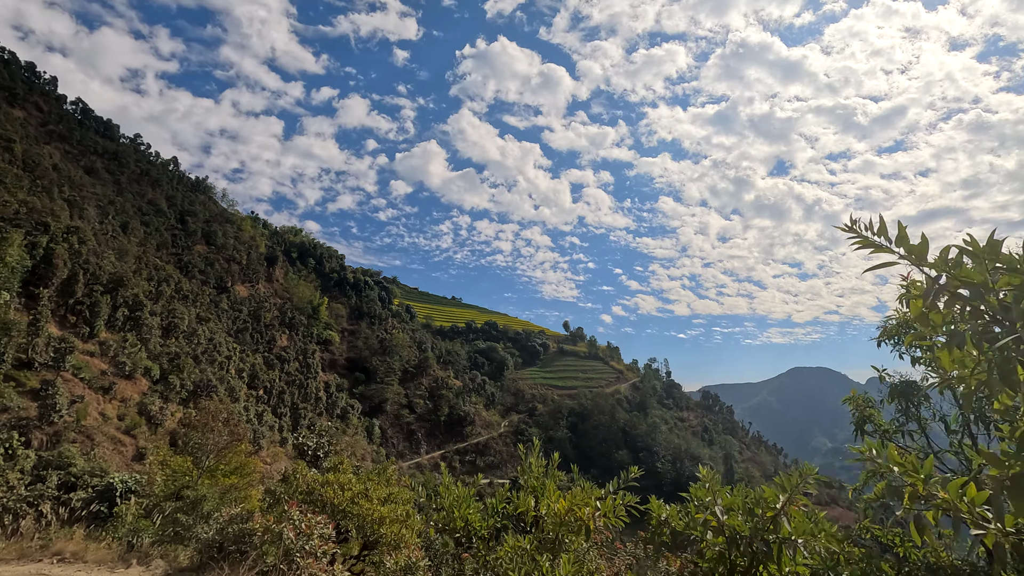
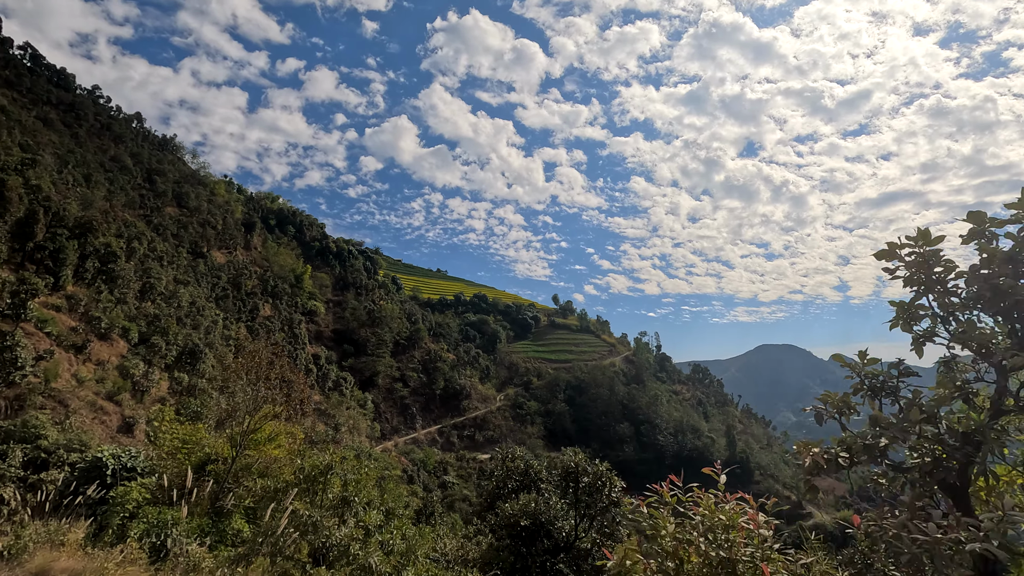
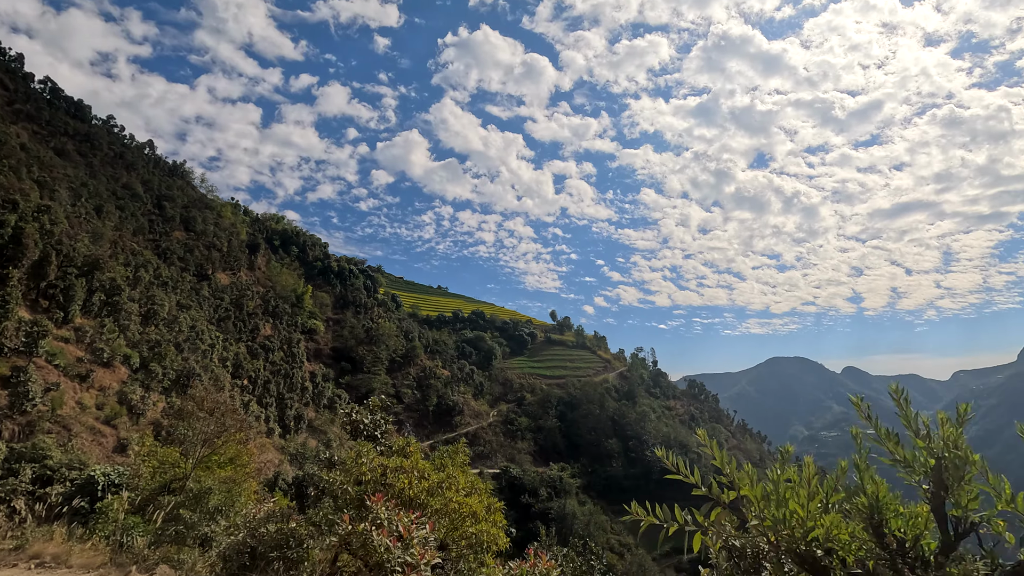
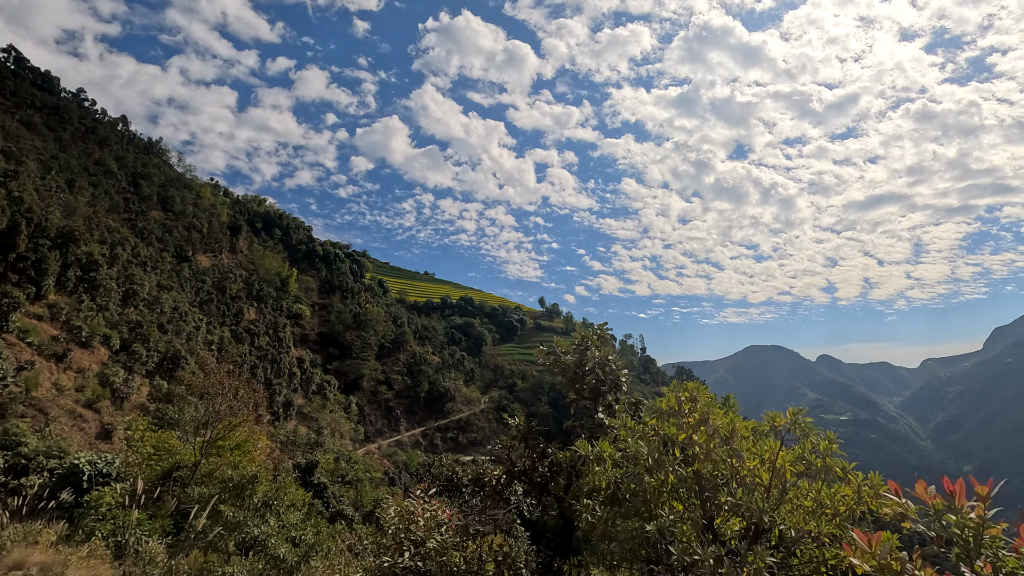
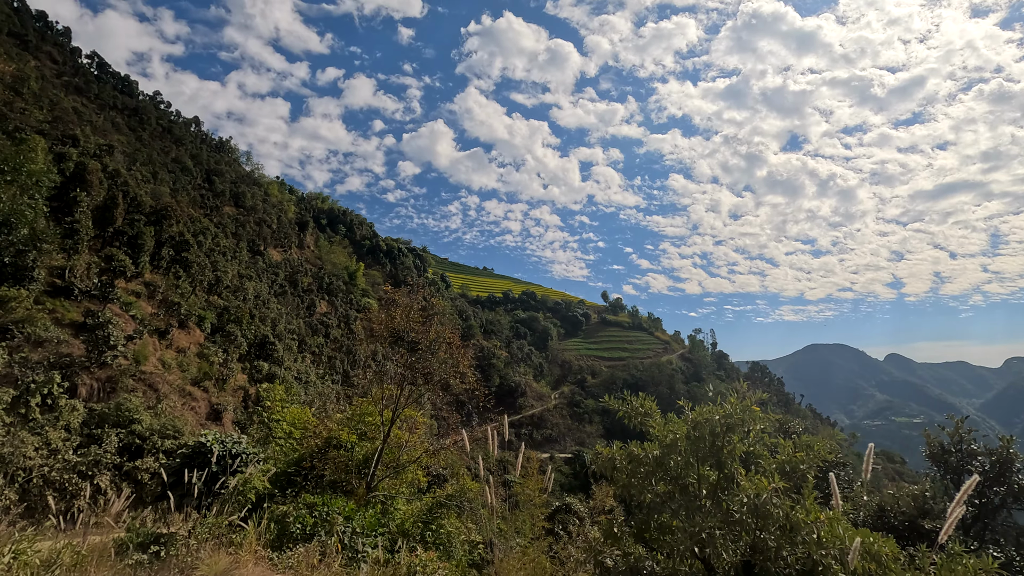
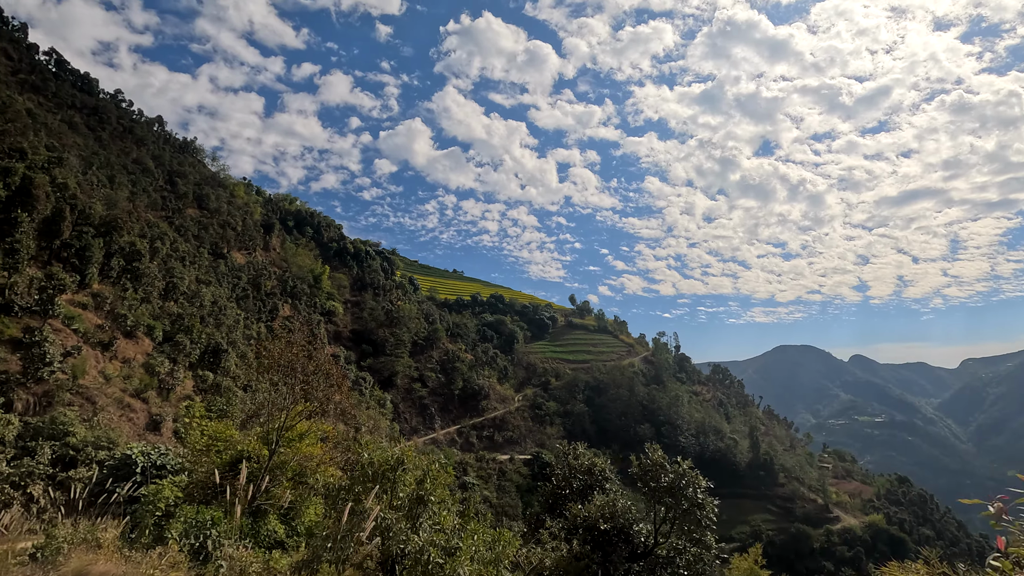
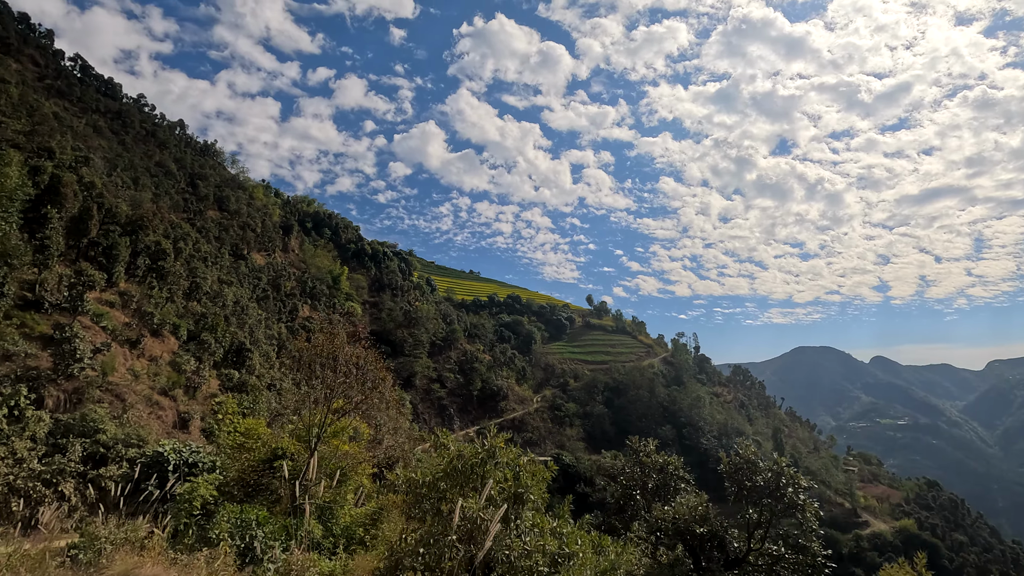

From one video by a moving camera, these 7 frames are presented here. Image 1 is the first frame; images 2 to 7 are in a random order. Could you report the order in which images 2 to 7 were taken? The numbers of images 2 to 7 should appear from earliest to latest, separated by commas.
3, 4, 2, 6, 7, 5
